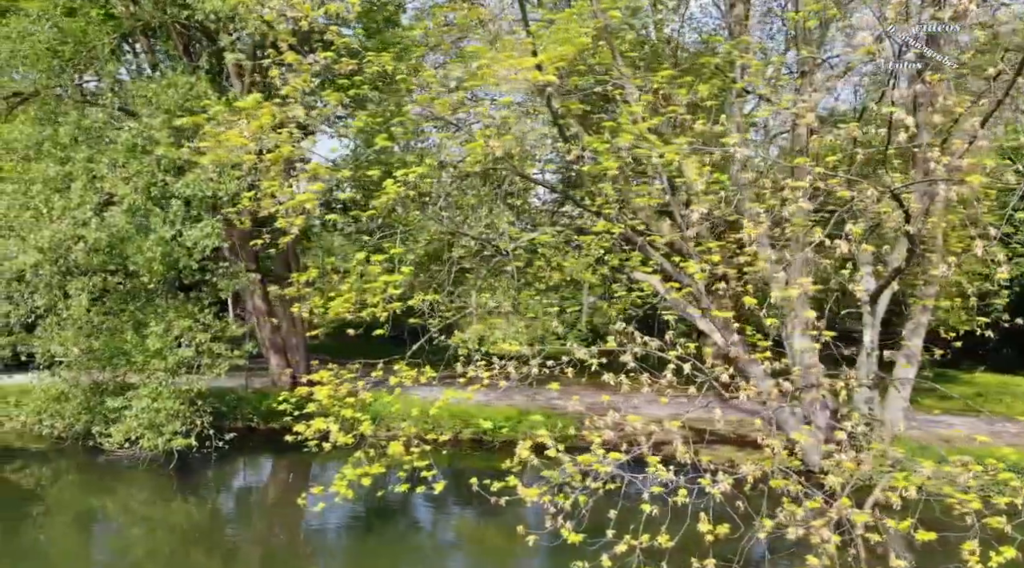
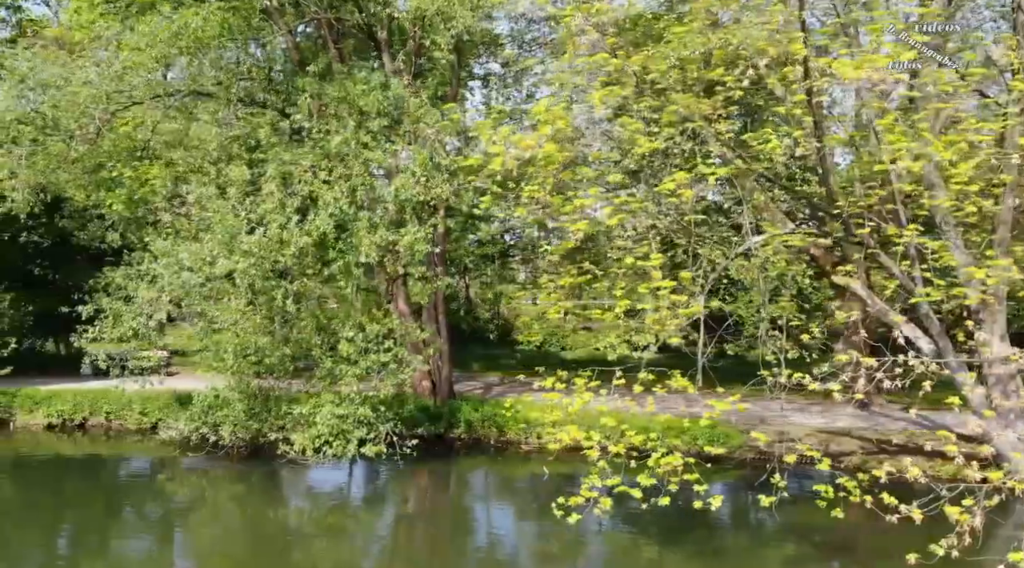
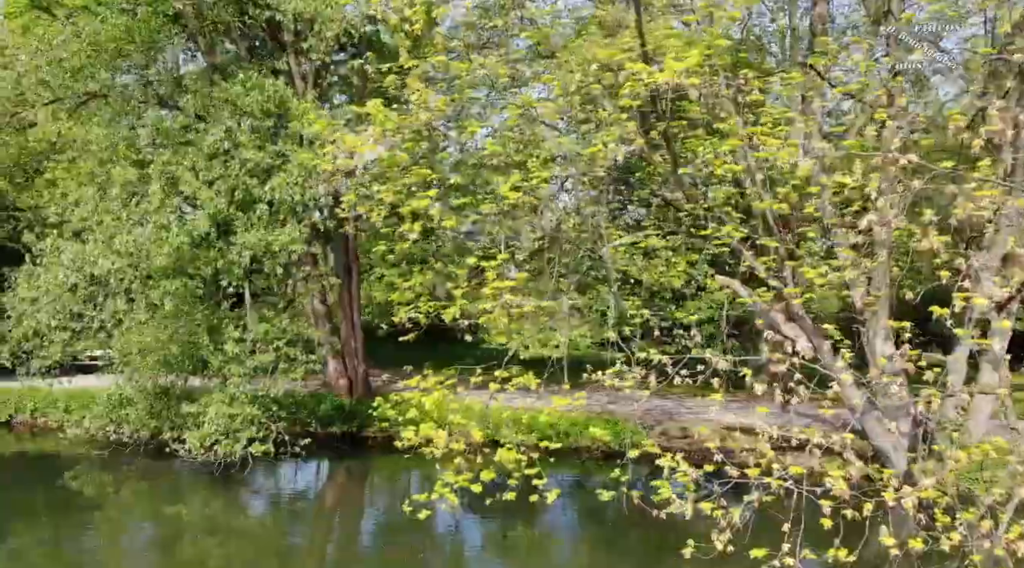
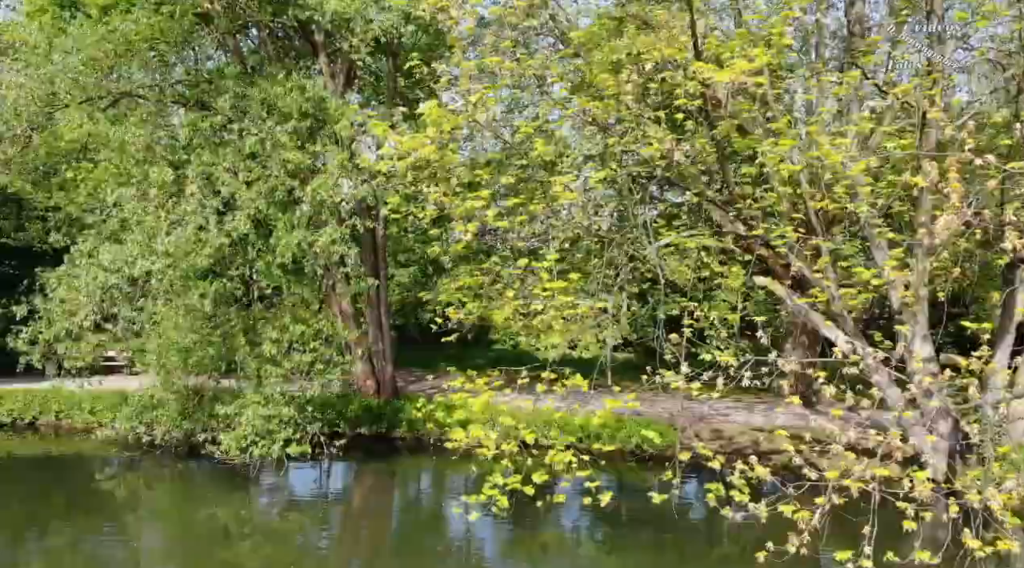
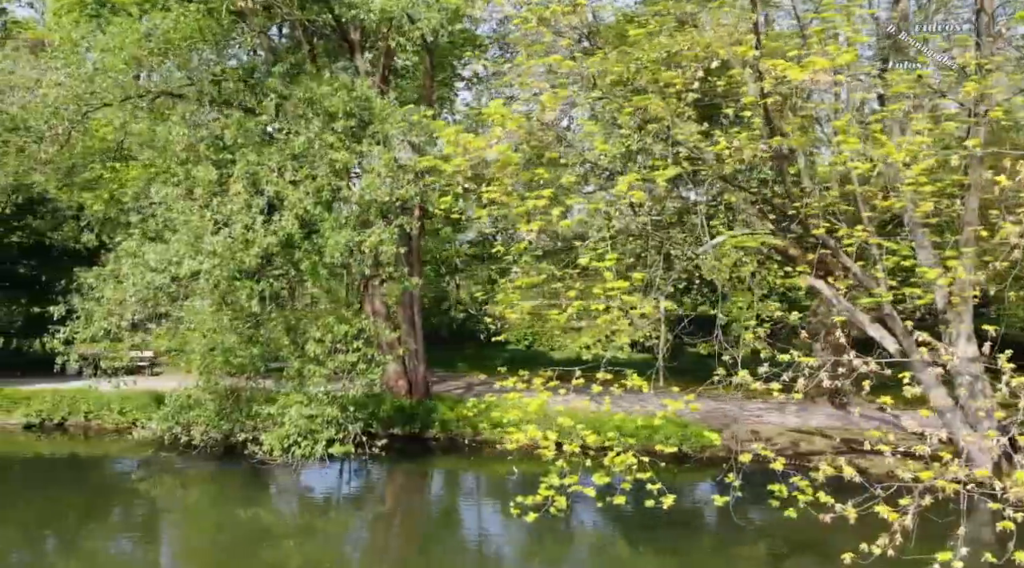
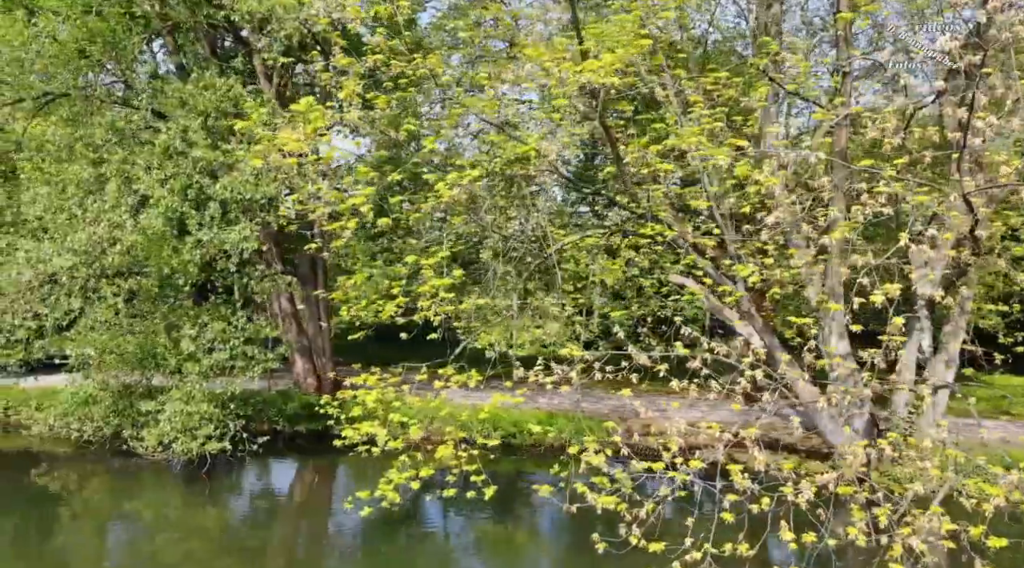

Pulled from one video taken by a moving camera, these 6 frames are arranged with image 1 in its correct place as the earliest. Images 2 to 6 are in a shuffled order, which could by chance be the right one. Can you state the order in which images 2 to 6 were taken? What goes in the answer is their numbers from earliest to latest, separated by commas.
6, 3, 4, 5, 2
